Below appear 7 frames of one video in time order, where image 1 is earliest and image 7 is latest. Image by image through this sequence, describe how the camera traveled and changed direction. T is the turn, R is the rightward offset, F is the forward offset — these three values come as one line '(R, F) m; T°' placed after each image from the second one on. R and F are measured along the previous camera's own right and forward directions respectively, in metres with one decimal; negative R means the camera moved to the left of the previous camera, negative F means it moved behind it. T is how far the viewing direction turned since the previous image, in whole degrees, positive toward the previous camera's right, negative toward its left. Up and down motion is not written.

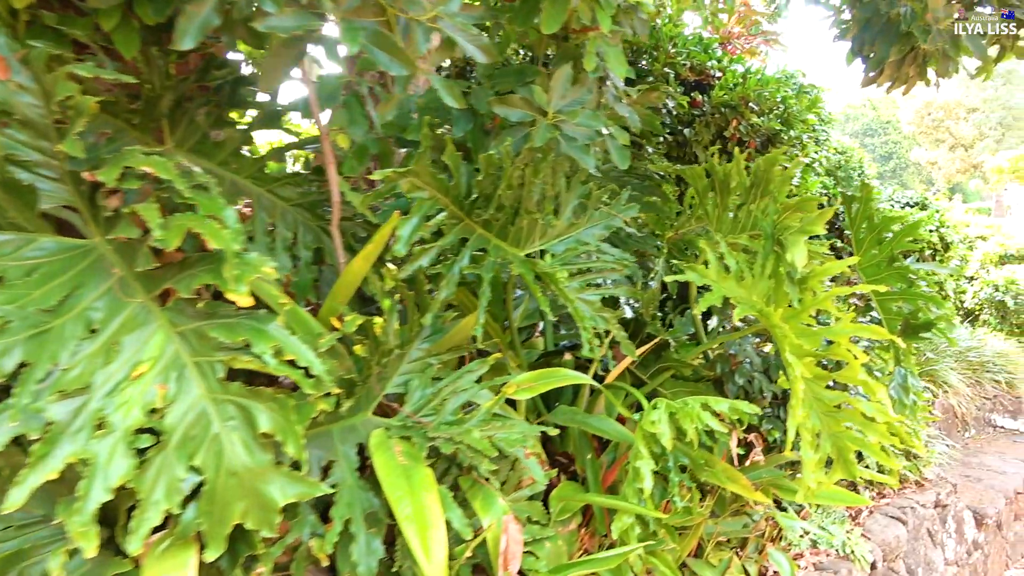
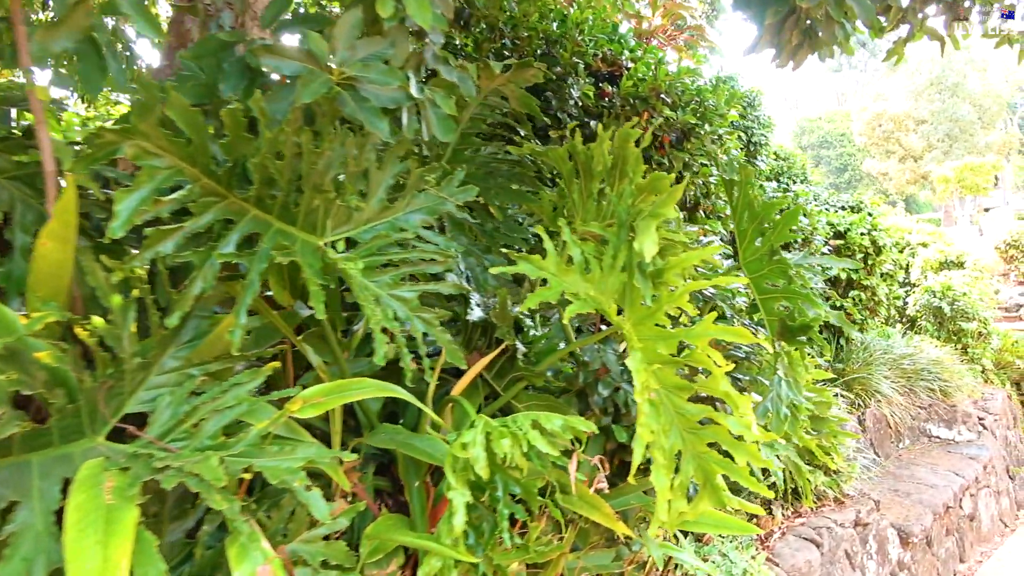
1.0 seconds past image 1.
(+0.3, +0.3) m; +2°
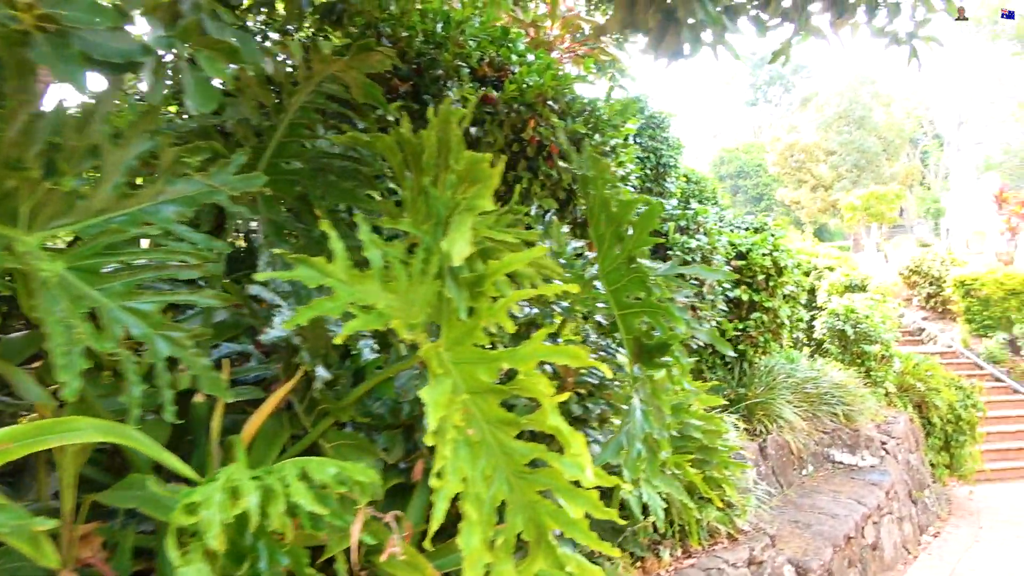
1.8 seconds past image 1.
(+0.2, +0.3) m; +5°
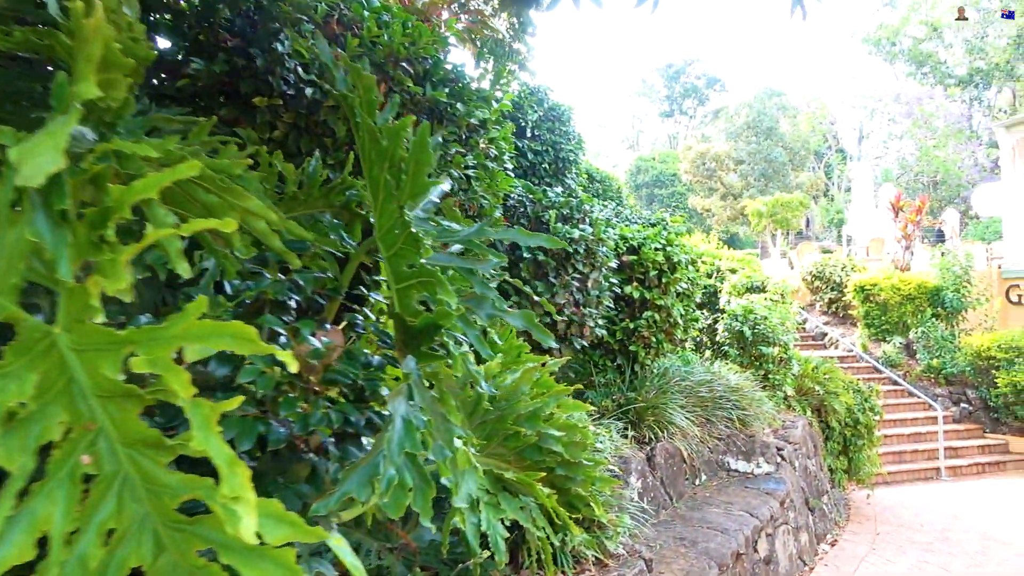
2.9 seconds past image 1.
(+0.3, +0.4) m; +6°
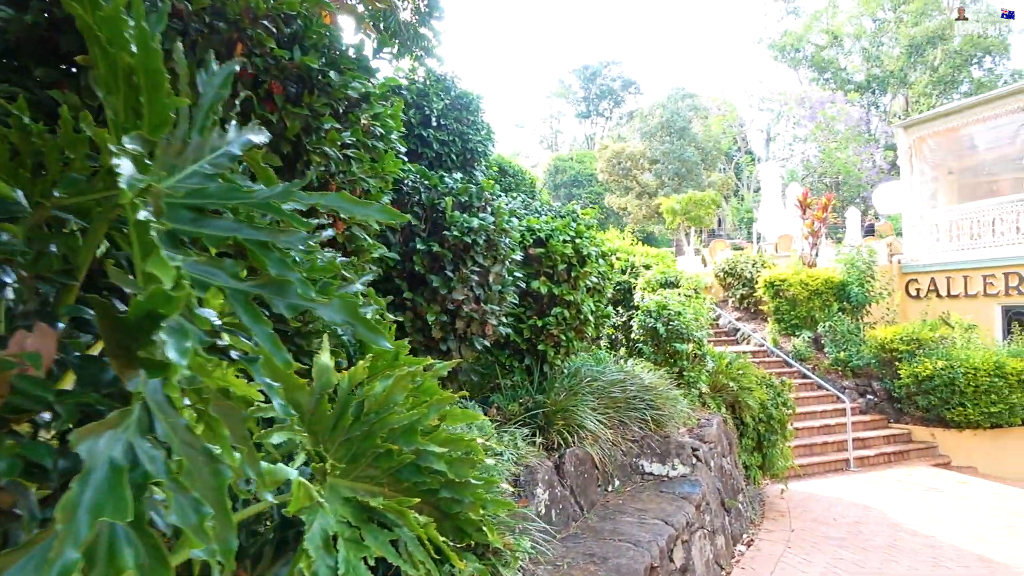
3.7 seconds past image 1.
(+0.1, +0.3) m; +6°
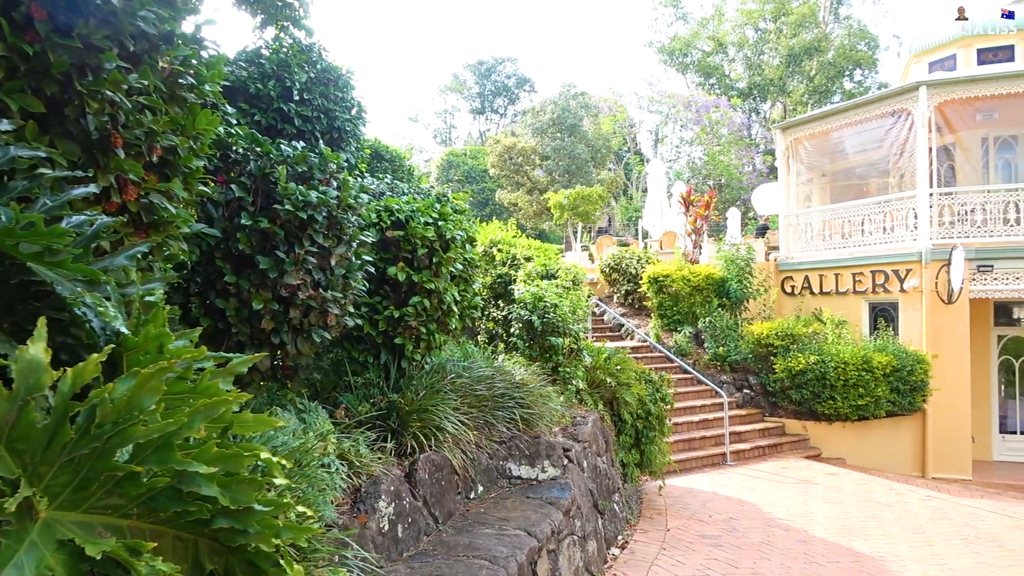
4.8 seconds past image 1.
(+0.2, +0.4) m; +8°
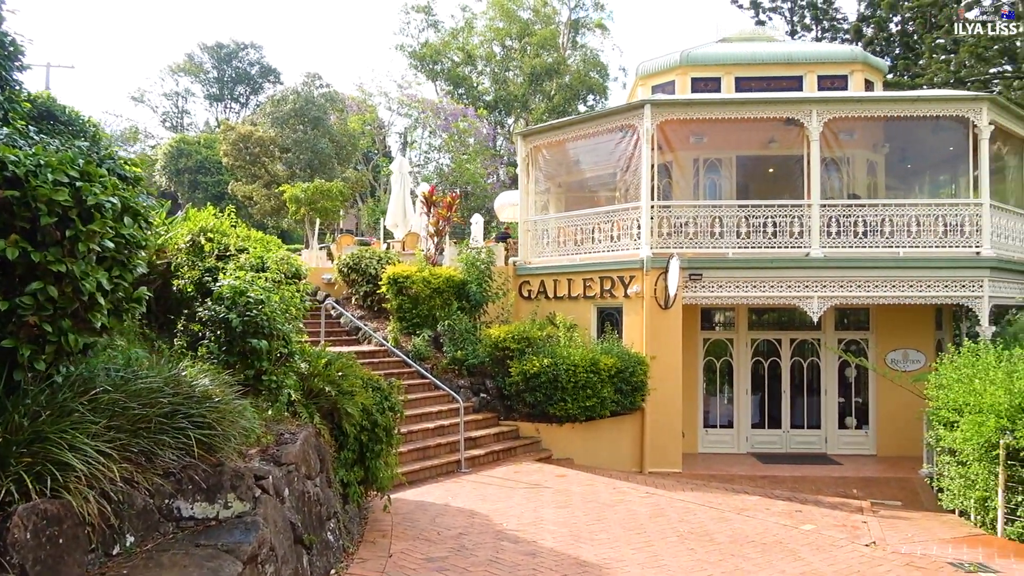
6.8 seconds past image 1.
(+0.3, +0.6) m; +19°
